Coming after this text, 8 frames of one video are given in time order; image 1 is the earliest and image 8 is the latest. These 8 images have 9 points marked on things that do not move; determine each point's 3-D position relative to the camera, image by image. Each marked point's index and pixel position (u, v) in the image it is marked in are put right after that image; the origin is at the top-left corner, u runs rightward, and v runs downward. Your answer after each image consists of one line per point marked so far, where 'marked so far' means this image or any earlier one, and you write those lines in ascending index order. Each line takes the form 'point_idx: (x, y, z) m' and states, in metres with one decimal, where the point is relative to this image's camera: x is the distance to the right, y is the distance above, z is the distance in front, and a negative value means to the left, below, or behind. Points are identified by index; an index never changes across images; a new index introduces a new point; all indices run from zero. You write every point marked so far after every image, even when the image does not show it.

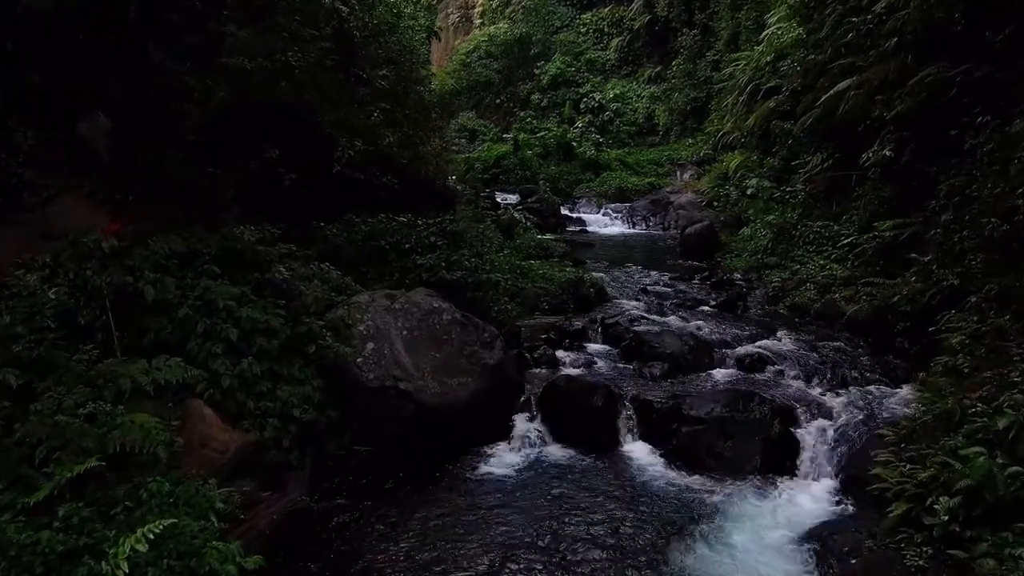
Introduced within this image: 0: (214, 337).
0: (-2.1, -0.4, +4.8) m
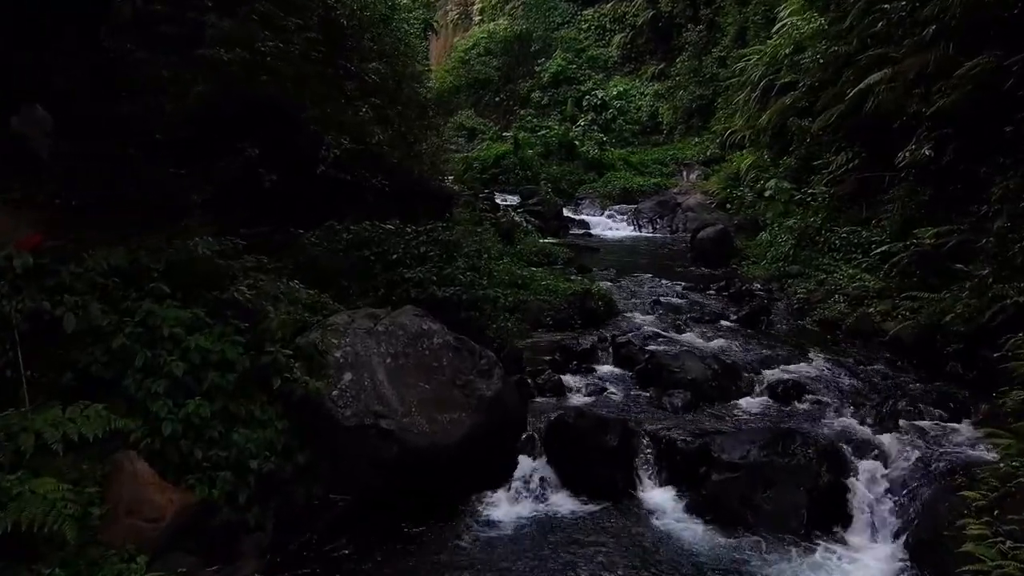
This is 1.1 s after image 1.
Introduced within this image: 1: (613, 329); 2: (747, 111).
0: (-2.1, -0.5, +4.0) m
1: (+1.1, -0.5, +7.5) m
2: (+5.4, +4.0, +15.4) m
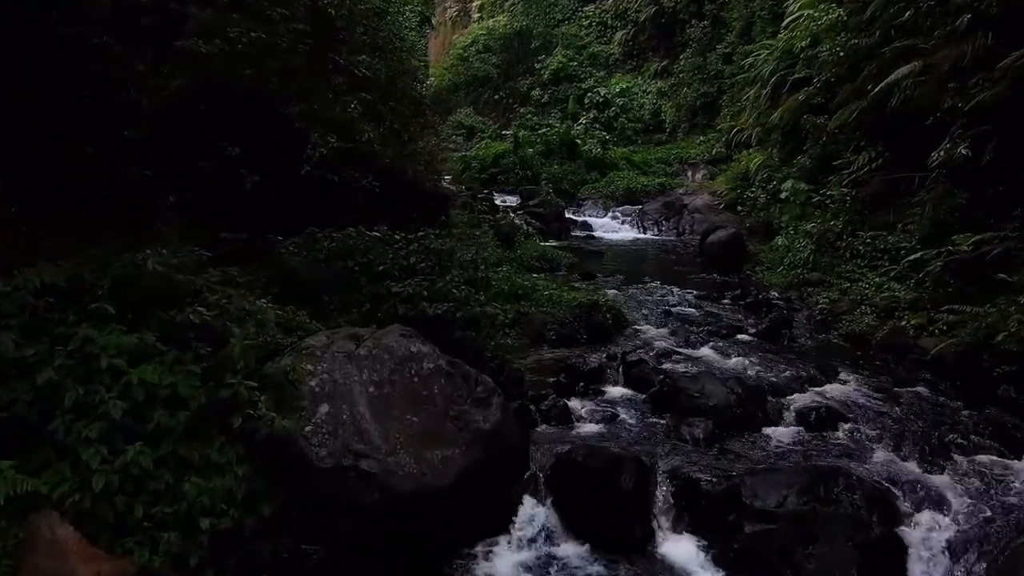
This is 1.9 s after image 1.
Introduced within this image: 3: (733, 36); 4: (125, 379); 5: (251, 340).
0: (-2.1, -0.6, +3.4) m
1: (+1.1, -0.6, +6.8) m
2: (+5.4, +3.9, +14.8) m
3: (+6.4, +7.3, +19.7) m
4: (-2.0, -0.5, +3.5) m
5: (-1.7, -0.3, +4.3) m
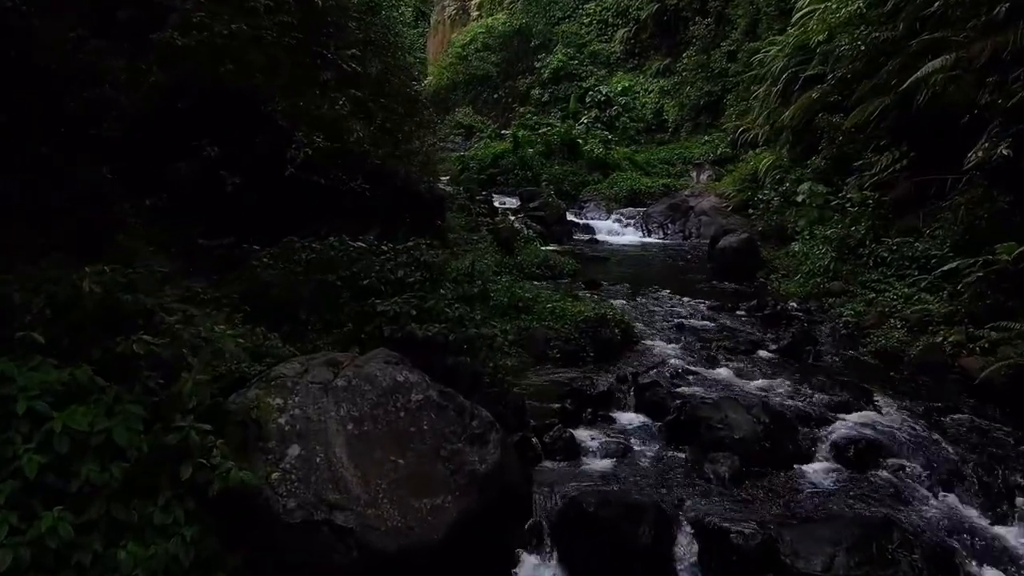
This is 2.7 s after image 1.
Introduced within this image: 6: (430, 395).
0: (-2.1, -0.8, +2.8) m
1: (+1.1, -0.7, +6.2) m
2: (+5.4, +3.8, +14.2) m
3: (+6.4, +7.2, +19.1) m
4: (-2.0, -0.6, +2.9) m
5: (-1.7, -0.5, +3.7) m
6: (-0.5, -0.7, +4.2) m
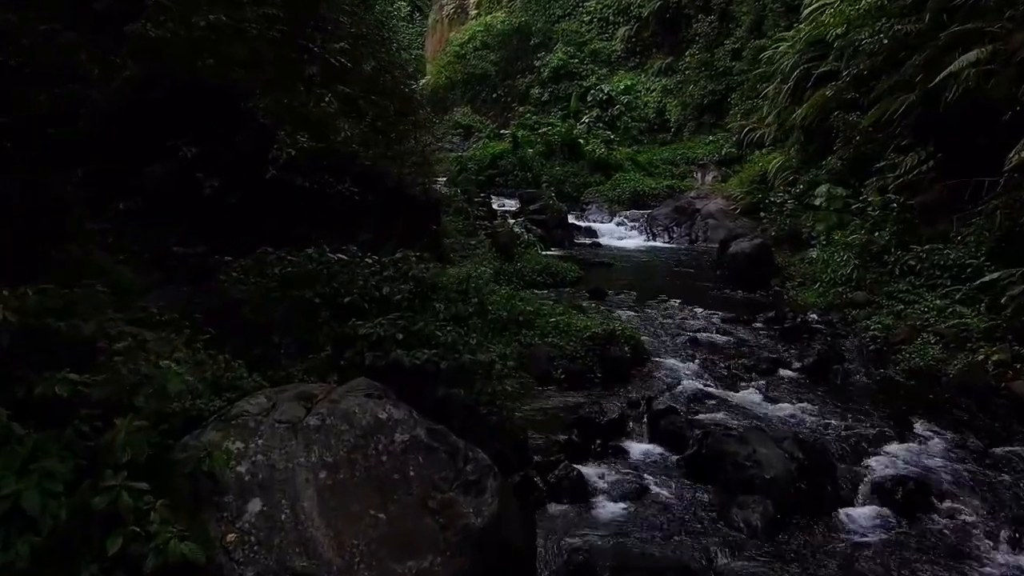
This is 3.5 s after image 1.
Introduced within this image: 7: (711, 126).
0: (-2.1, -0.9, +2.2) m
1: (+1.1, -0.8, +5.7) m
2: (+5.4, +3.7, +13.6) m
3: (+6.4, +7.1, +18.6) m
4: (-2.0, -0.7, +2.3) m
5: (-1.7, -0.6, +3.2) m
6: (-0.5, -0.8, +3.6) m
7: (+5.7, +4.6, +19.2) m
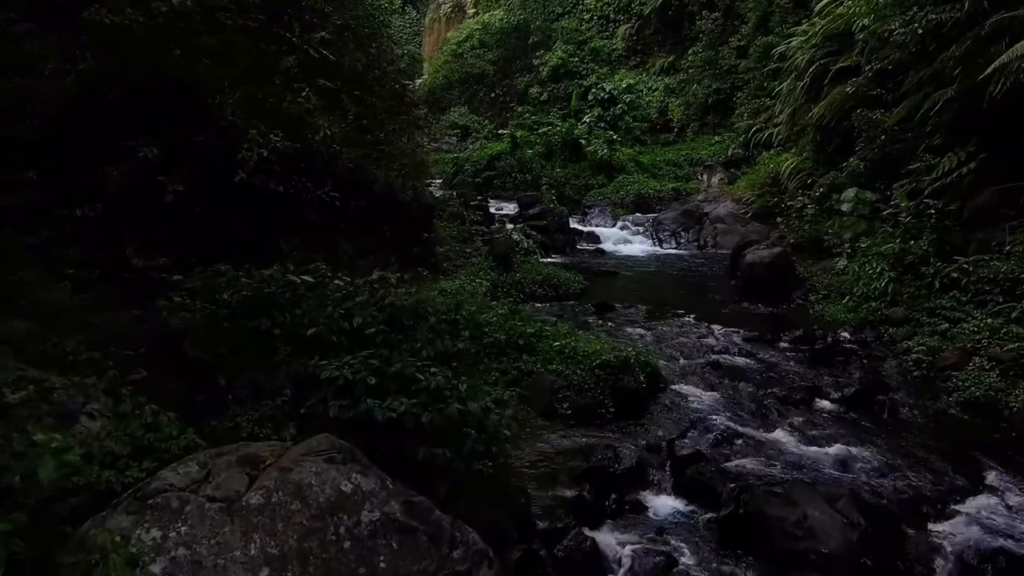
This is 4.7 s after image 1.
0: (-2.1, -1.0, +1.5) m
1: (+1.1, -1.0, +4.9) m
2: (+5.3, +3.5, +12.9) m
3: (+6.4, +6.9, +17.8) m
4: (-2.0, -0.9, +1.6) m
5: (-1.7, -0.7, +2.4) m
6: (-0.5, -0.9, +2.8) m
7: (+5.7, +4.5, +18.5) m
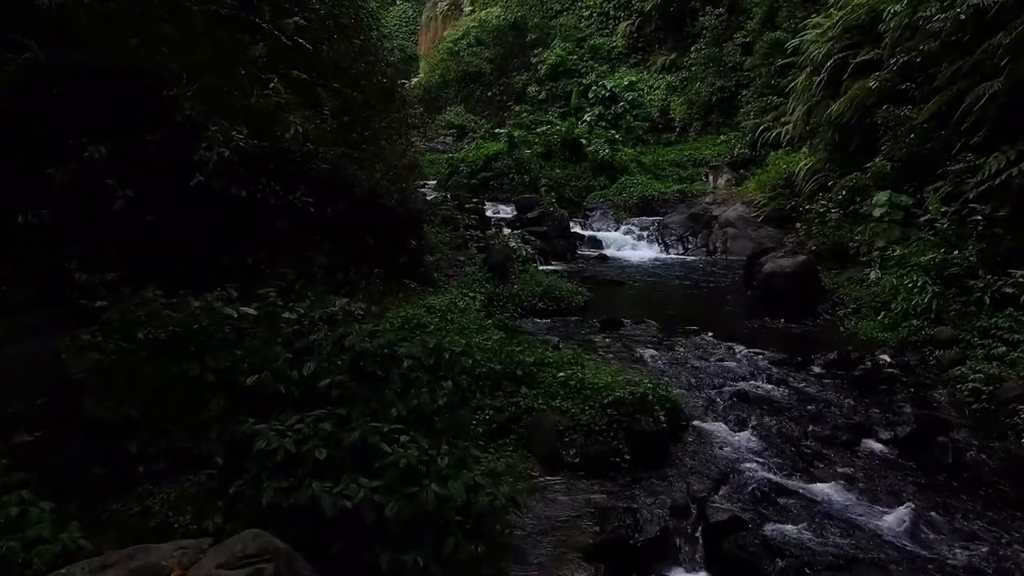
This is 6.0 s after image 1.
0: (-2.1, -1.2, +0.7) m
1: (+1.1, -1.1, +4.1) m
2: (+5.3, +3.4, +12.1) m
3: (+6.3, +6.8, +17.0) m
4: (-2.0, -1.0, +0.8) m
5: (-1.7, -0.9, +1.6) m
6: (-0.5, -1.1, +2.0) m
7: (+5.6, +4.3, +17.7) m
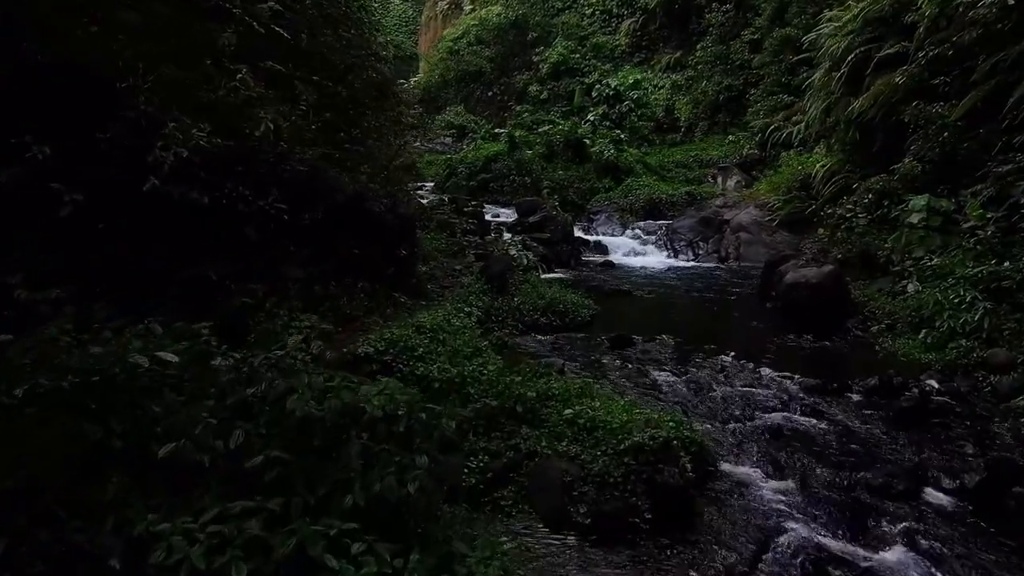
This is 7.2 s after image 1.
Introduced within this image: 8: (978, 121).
0: (-2.1, -1.3, 0.0) m
1: (+1.1, -1.3, +3.4) m
2: (+5.3, +3.2, +11.4) m
3: (+6.3, +6.6, +16.4) m
4: (-2.0, -1.2, +0.1) m
5: (-1.7, -1.0, +0.9) m
6: (-0.5, -1.2, +1.3) m
7: (+5.6, +4.2, +17.0) m
8: (+5.4, +2.0, +7.8) m
